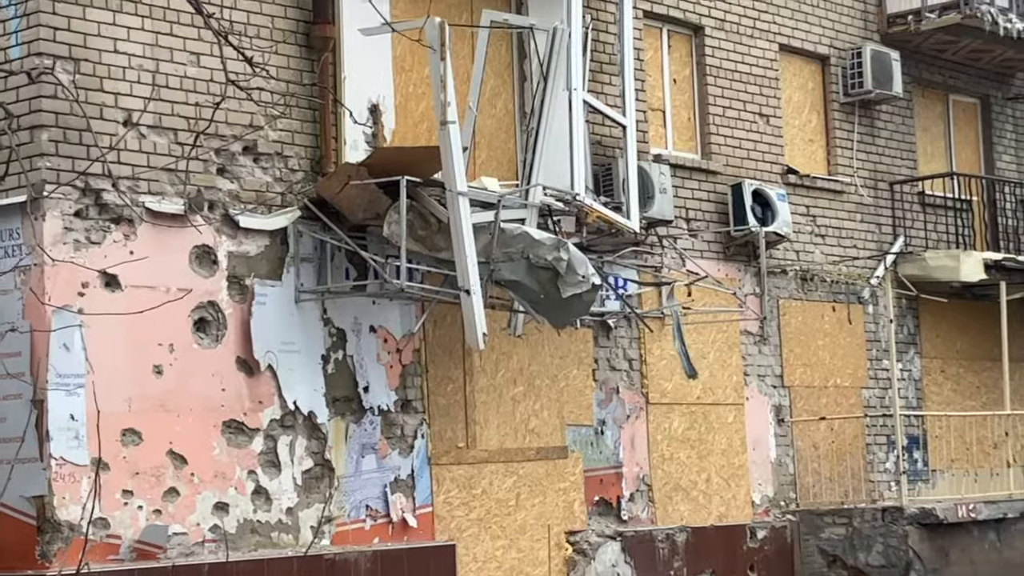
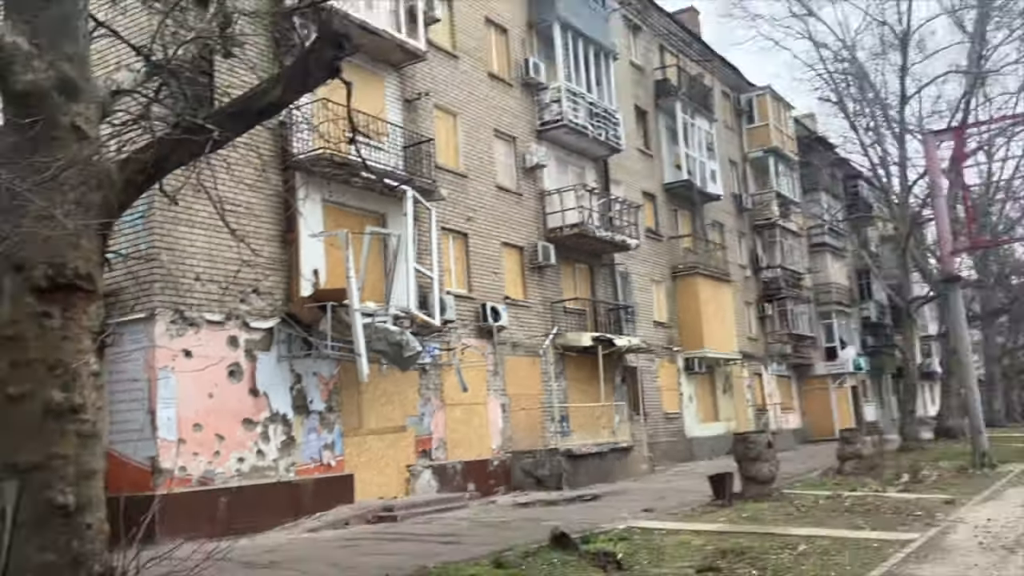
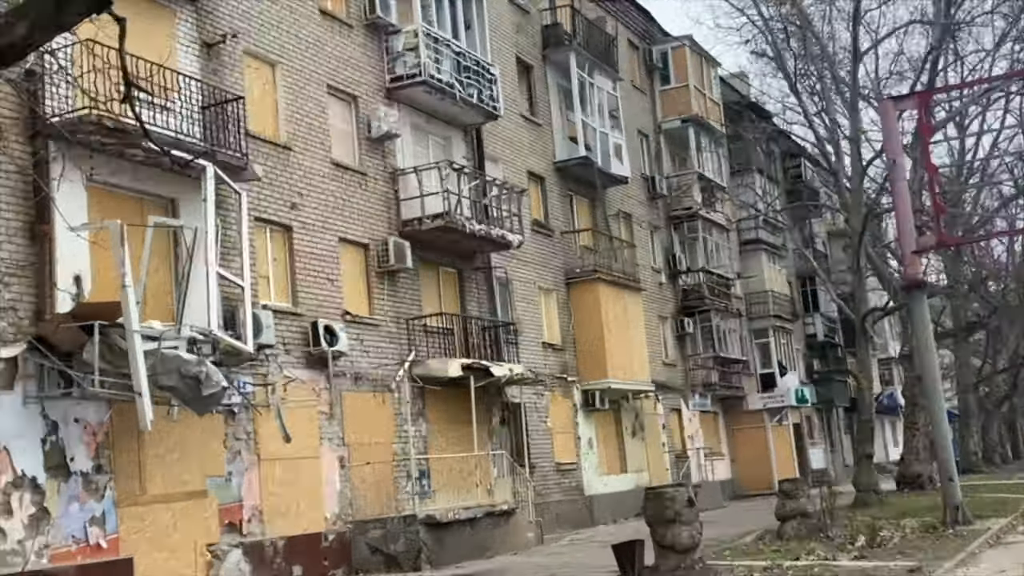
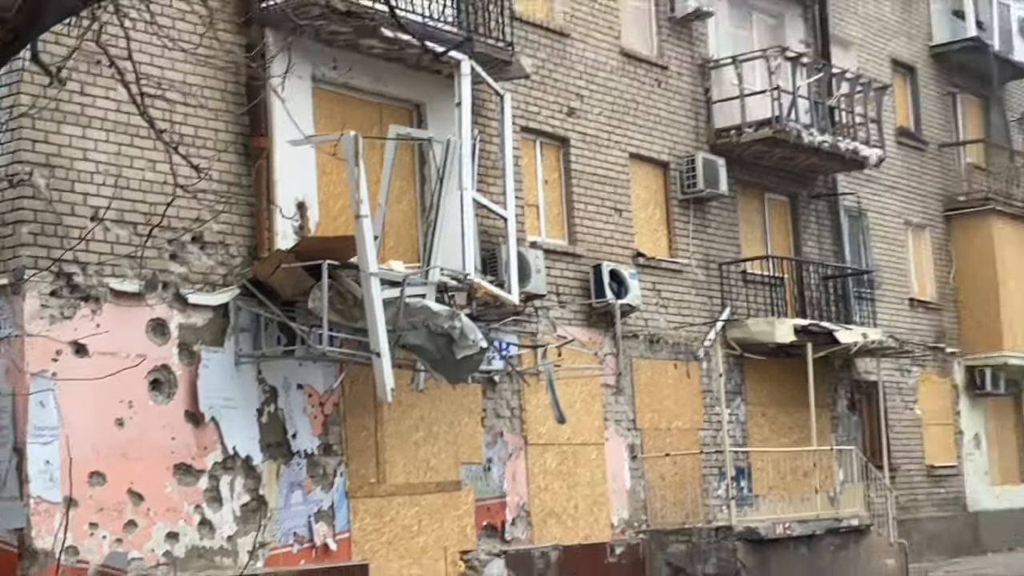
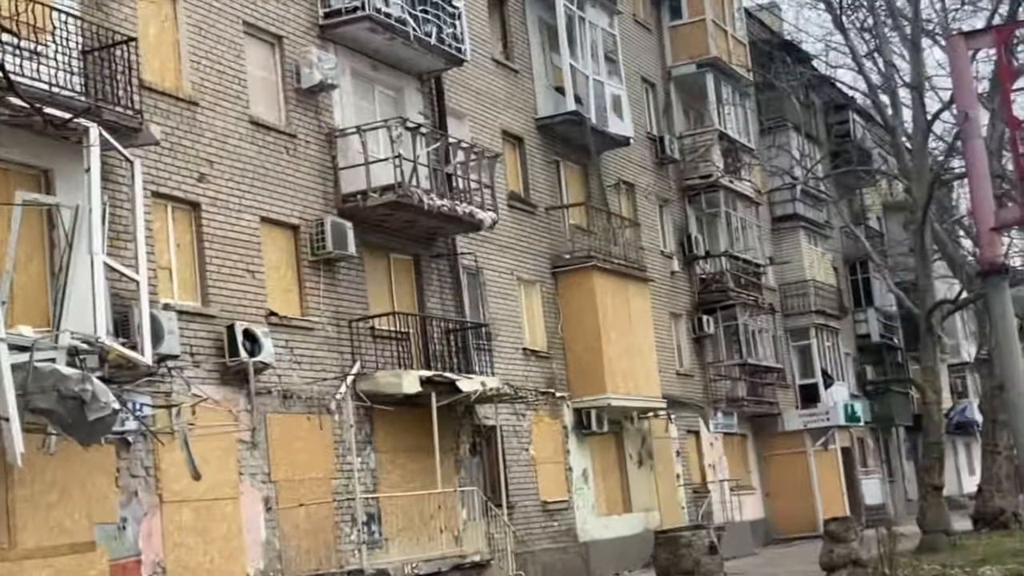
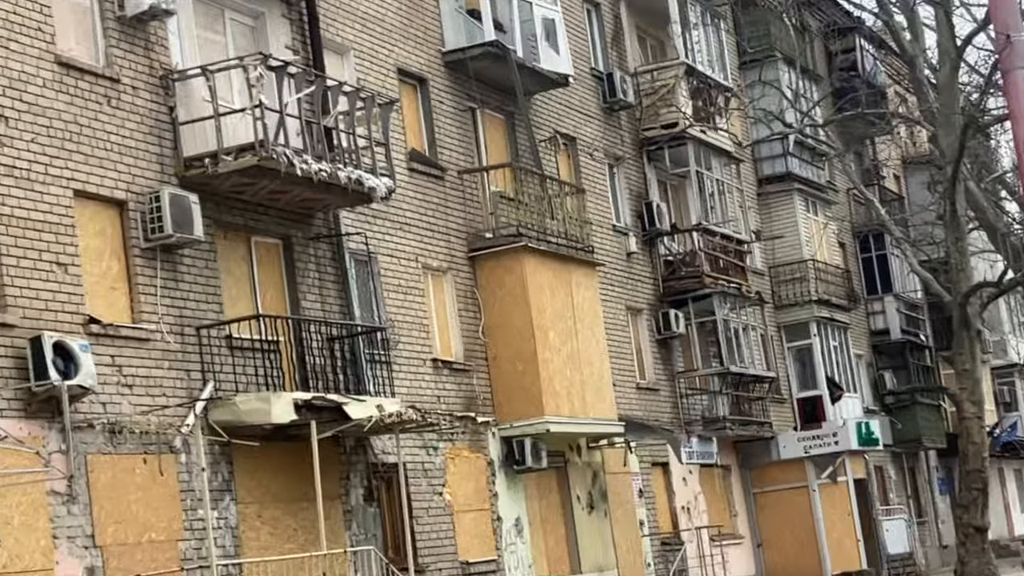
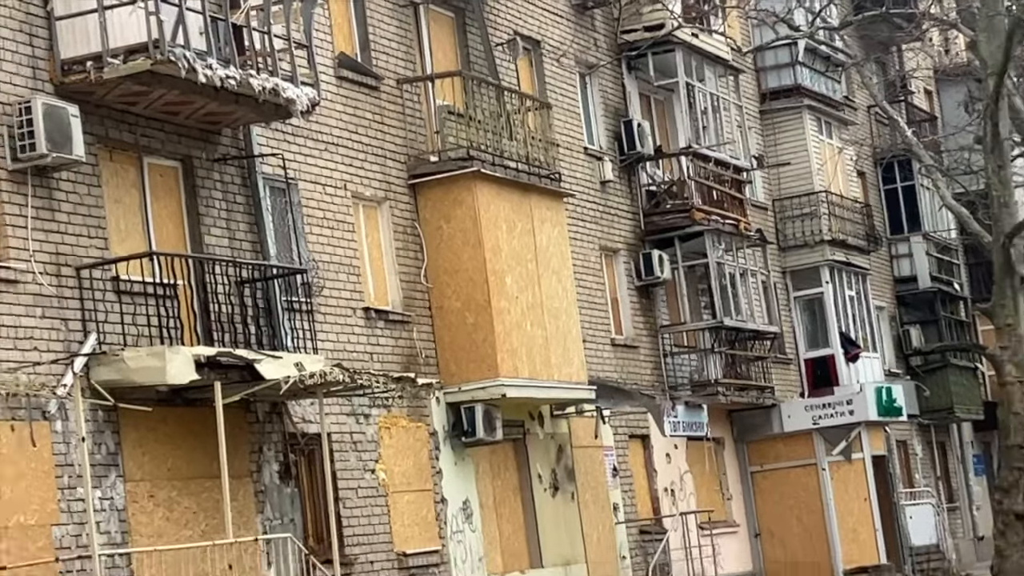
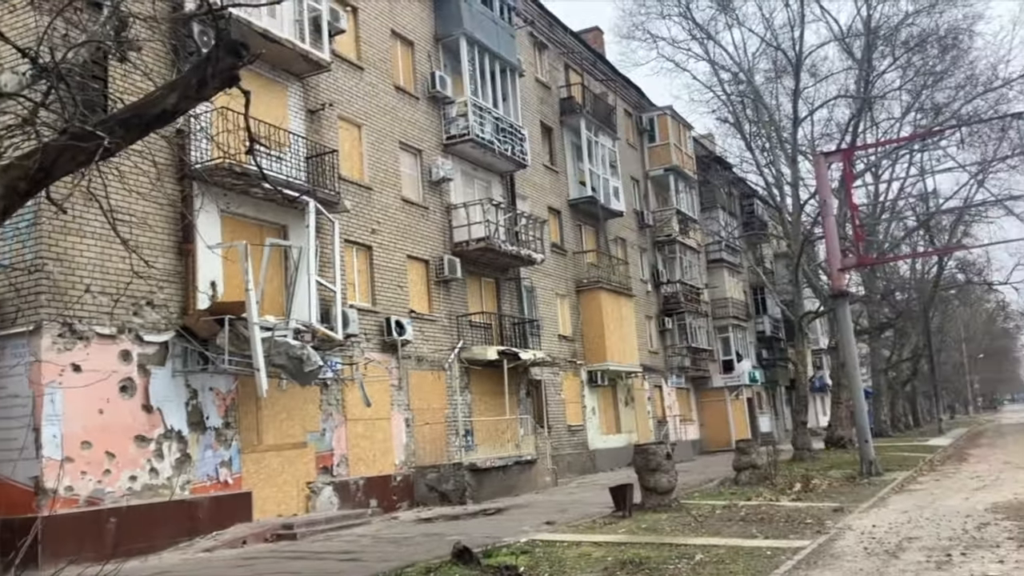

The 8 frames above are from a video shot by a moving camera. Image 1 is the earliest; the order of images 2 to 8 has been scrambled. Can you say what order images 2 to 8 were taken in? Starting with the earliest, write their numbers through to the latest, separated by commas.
4, 2, 8, 3, 5, 6, 7
